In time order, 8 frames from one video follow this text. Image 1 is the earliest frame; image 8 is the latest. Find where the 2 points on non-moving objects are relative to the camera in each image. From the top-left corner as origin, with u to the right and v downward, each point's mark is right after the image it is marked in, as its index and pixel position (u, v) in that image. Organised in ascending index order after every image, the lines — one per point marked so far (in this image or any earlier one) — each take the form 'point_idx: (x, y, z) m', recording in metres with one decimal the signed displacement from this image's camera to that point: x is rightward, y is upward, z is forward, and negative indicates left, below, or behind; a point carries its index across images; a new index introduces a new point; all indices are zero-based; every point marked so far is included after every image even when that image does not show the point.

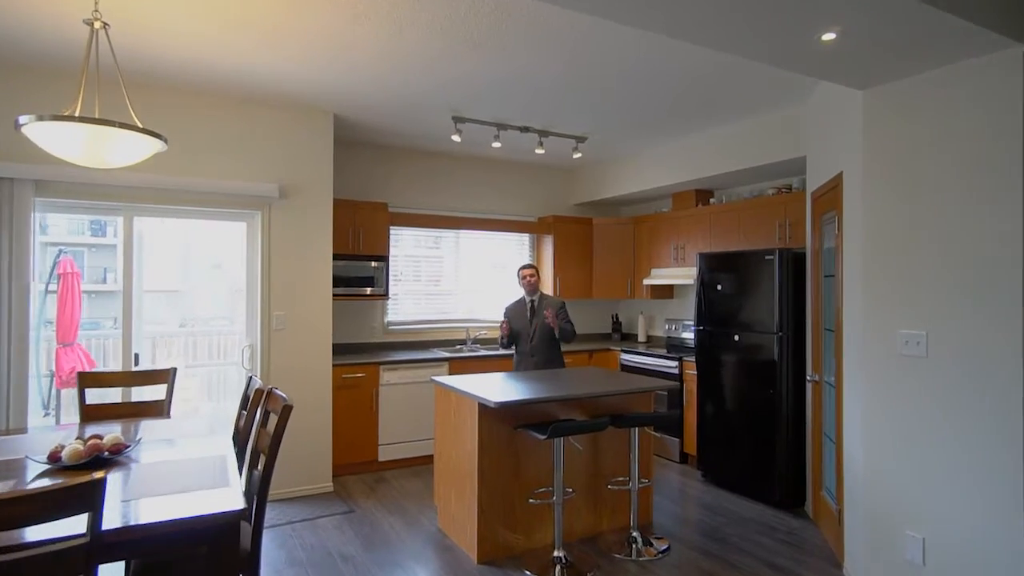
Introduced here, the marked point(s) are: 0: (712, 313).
0: (+1.5, -0.2, +4.3) m
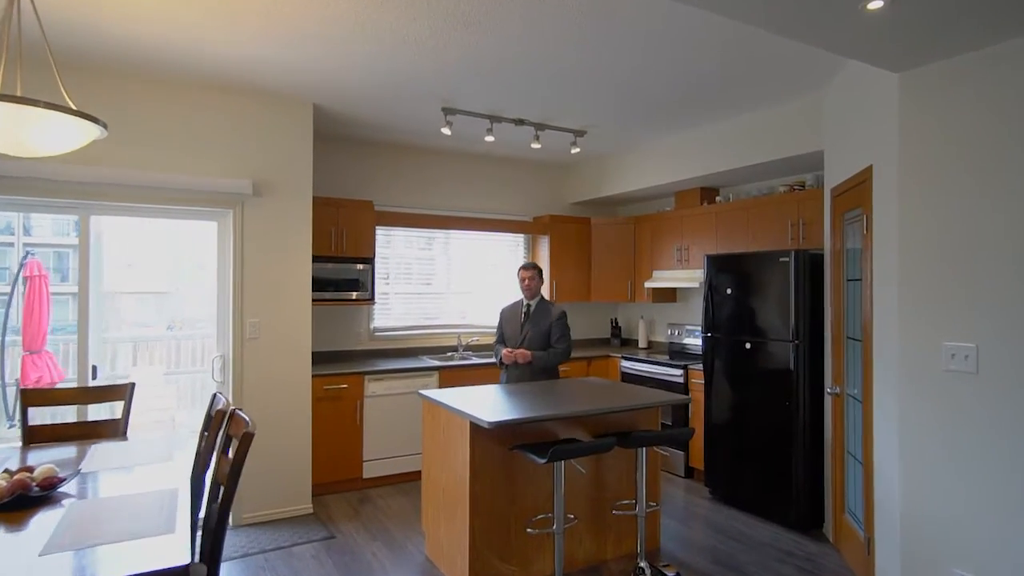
0: (+1.4, -0.2, +4.0) m
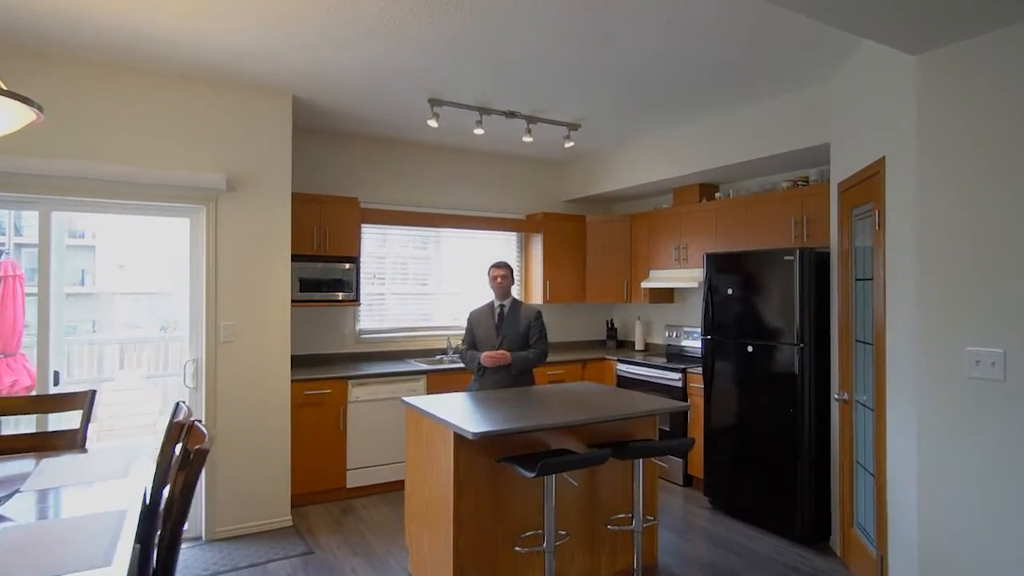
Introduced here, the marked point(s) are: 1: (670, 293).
0: (+1.4, -0.2, +3.8) m
1: (+1.4, 0.0, +5.1) m
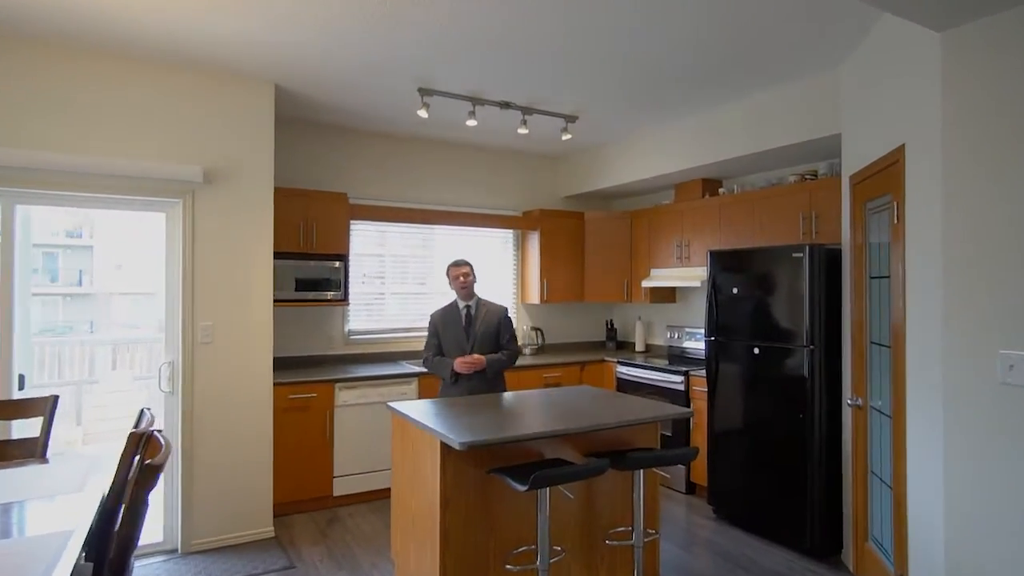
0: (+1.3, -0.2, +3.7) m
1: (+1.3, 0.0, +4.9) m
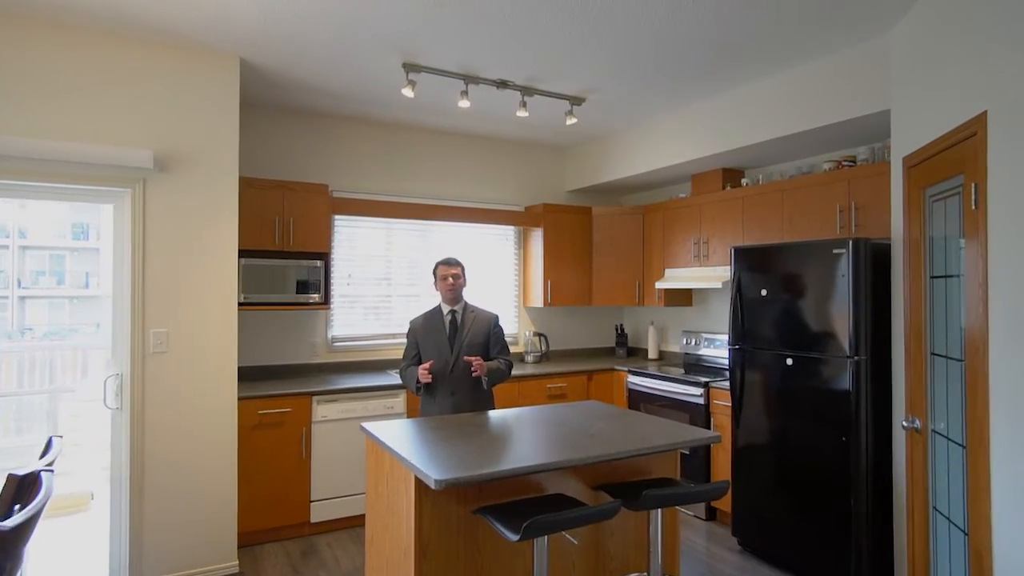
0: (+1.3, -0.2, +3.2) m
1: (+1.3, 0.0, +4.5) m
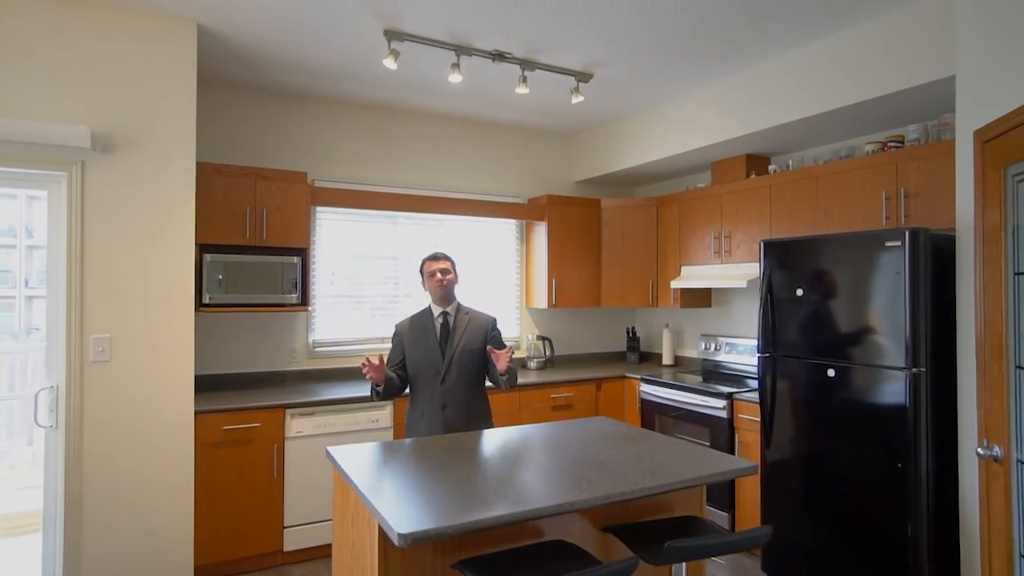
0: (+1.3, -0.2, +2.8) m
1: (+1.3, 0.0, +4.0) m
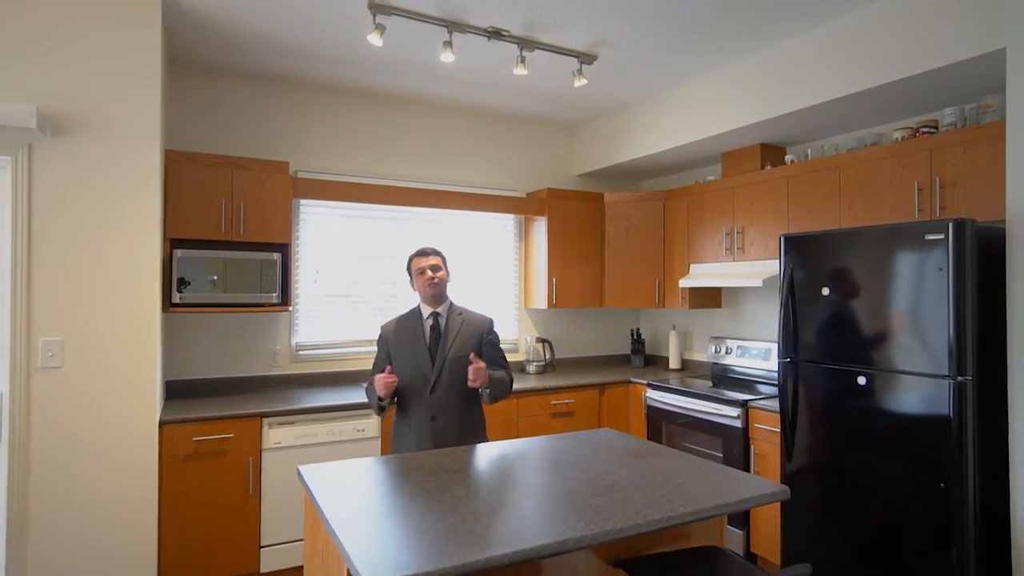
0: (+1.3, -0.2, +2.6) m
1: (+1.3, 0.0, +3.8) m
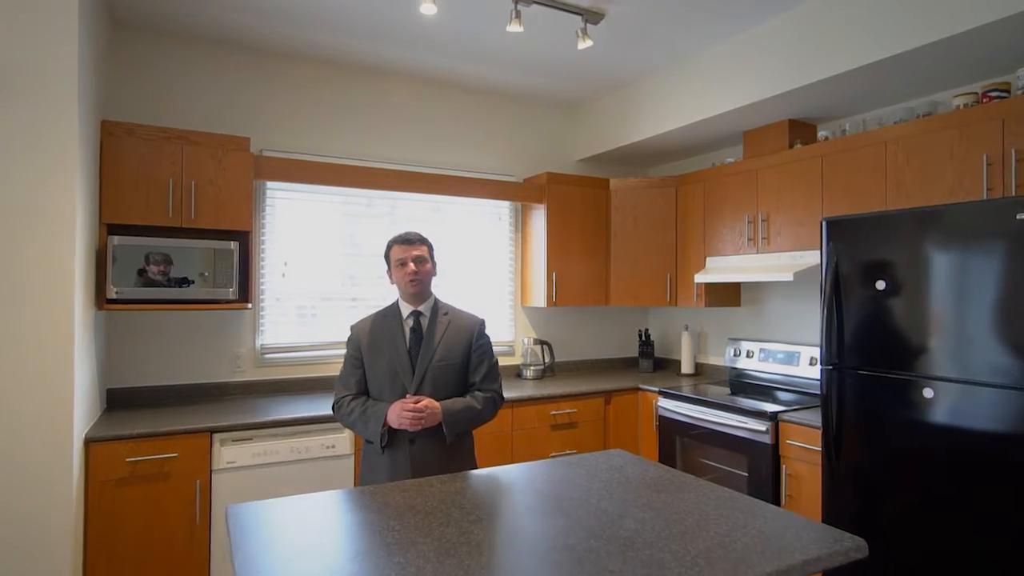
0: (+1.3, -0.2, +2.2) m
1: (+1.3, 0.0, +3.4) m
